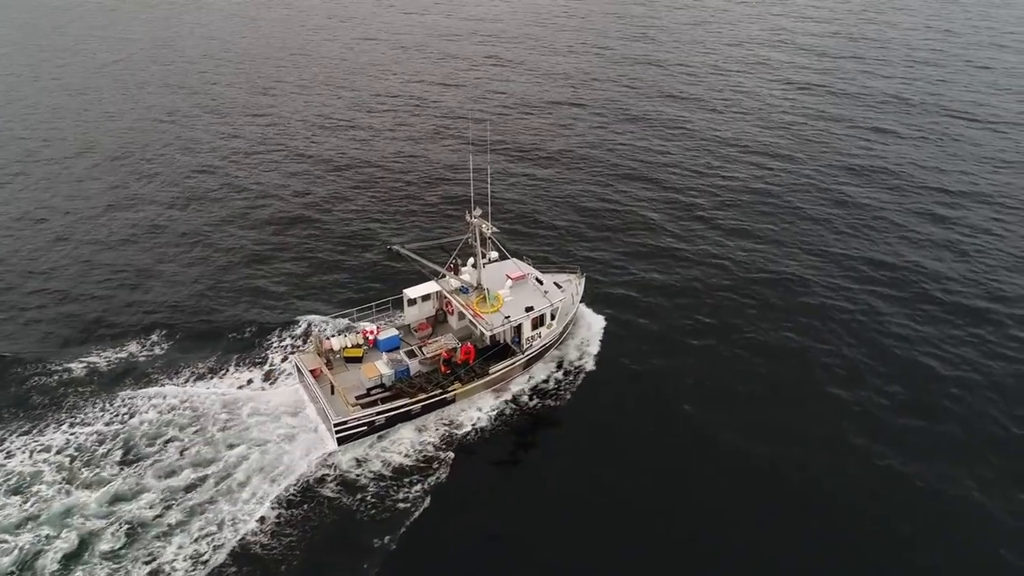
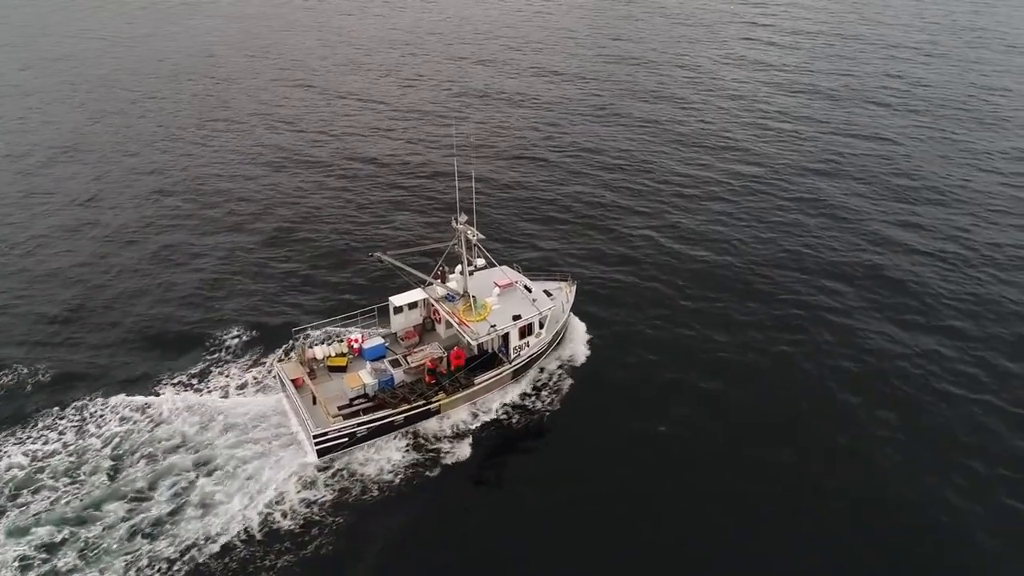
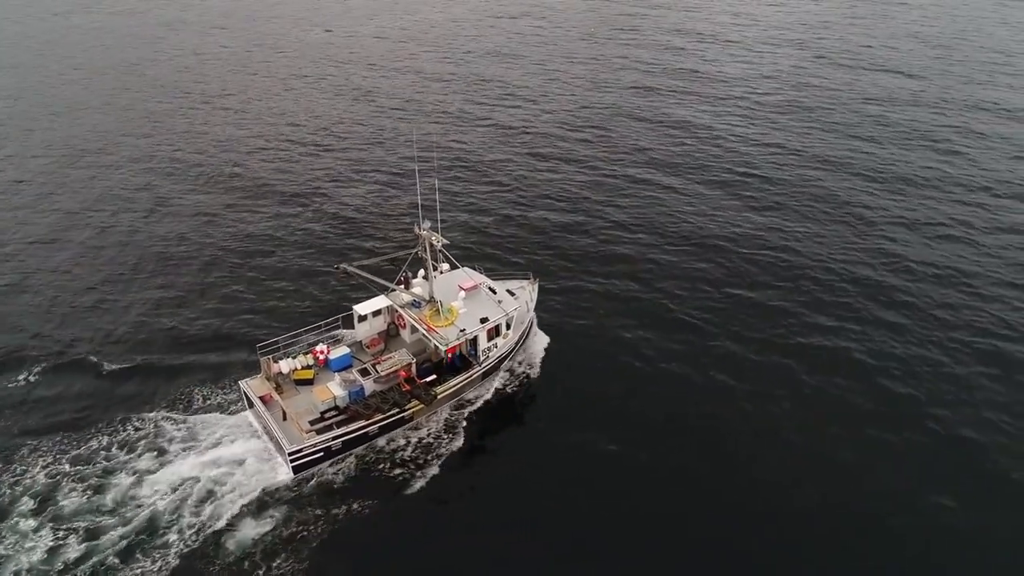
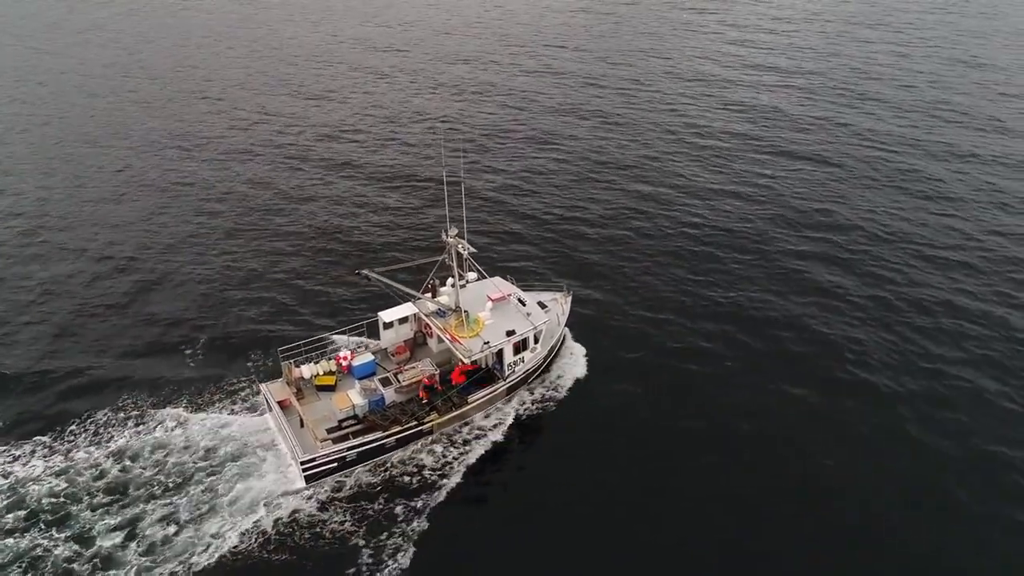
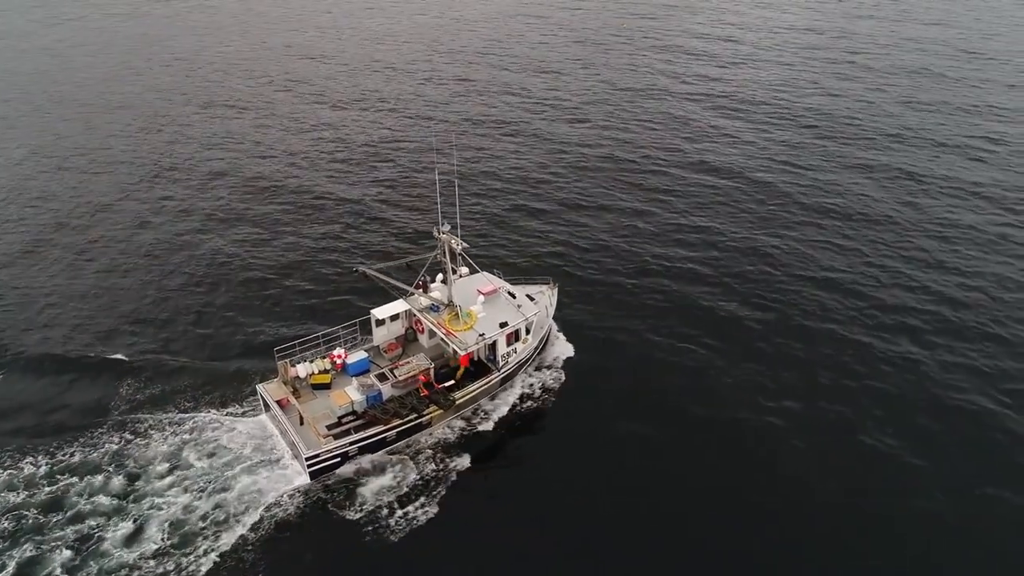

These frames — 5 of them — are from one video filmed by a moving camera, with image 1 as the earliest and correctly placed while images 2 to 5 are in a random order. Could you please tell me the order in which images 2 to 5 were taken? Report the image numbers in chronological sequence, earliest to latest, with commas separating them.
2, 4, 5, 3
